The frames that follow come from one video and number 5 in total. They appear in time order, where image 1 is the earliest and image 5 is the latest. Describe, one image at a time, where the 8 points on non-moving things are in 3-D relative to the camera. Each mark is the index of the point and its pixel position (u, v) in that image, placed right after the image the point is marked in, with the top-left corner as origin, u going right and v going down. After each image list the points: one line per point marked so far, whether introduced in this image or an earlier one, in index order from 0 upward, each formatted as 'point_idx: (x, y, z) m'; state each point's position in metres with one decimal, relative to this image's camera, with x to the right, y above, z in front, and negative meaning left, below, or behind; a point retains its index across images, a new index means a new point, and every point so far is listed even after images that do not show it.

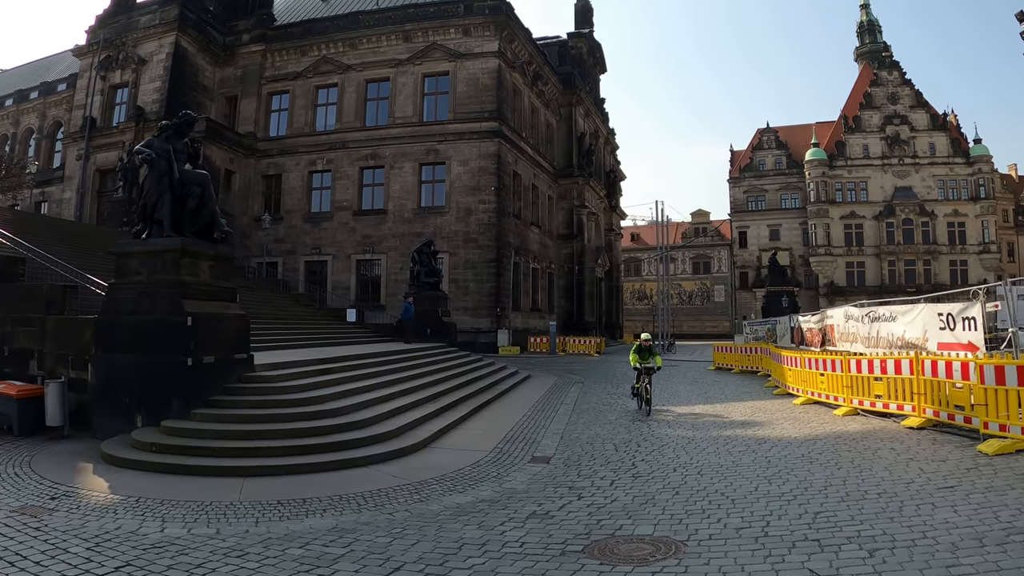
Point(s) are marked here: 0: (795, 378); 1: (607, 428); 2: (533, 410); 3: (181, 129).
0: (+5.7, -1.8, +11.2) m
1: (+1.5, -2.3, +9.3) m
2: (+0.4, -2.5, +11.6) m
3: (-6.7, +3.2, +11.4) m
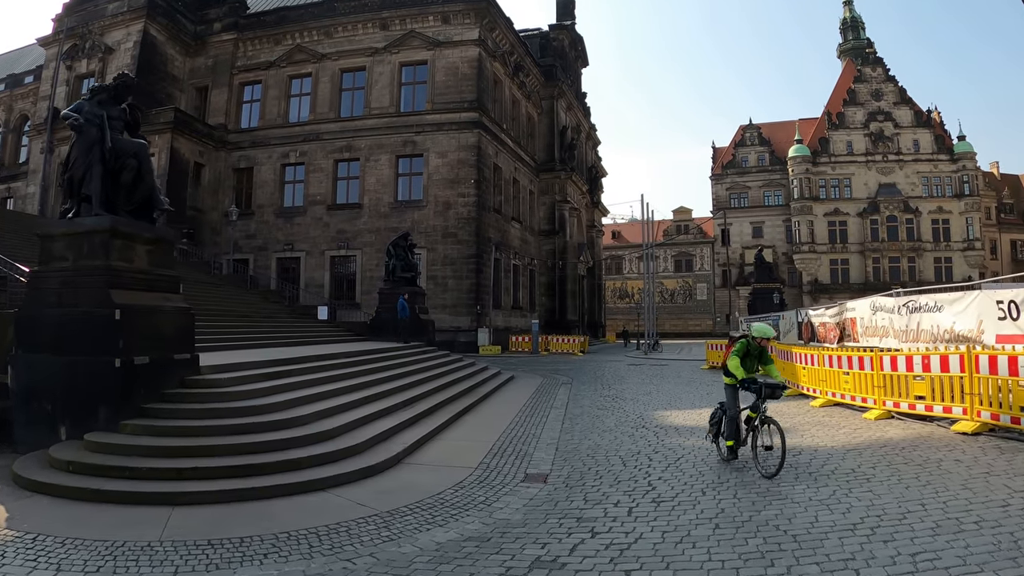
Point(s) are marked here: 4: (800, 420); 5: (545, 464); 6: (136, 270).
0: (+5.4, -1.6, +10.1) m
1: (+1.4, -2.2, +8.1) m
2: (+0.2, -2.4, +10.3) m
3: (-6.9, +3.4, +9.9) m
4: (+4.3, -2.0, +8.3) m
5: (+0.4, -2.2, +6.9) m
6: (-6.2, +0.3, +9.3) m
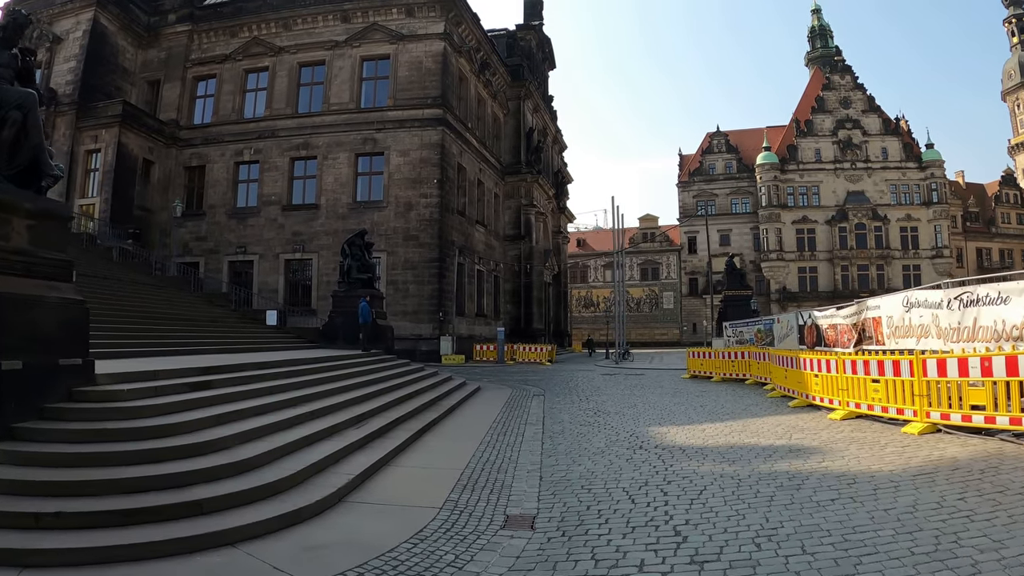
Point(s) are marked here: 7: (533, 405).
0: (+5.0, -1.6, +8.9) m
1: (+1.0, -2.0, +6.6) m
2: (-0.3, -2.3, +8.7) m
3: (-7.3, +3.6, +7.9) m
4: (+3.9, -1.9, +7.0) m
5: (+0.2, -2.0, +5.3) m
6: (-6.5, +0.5, +7.3) m
7: (+0.5, -2.6, +12.4) m
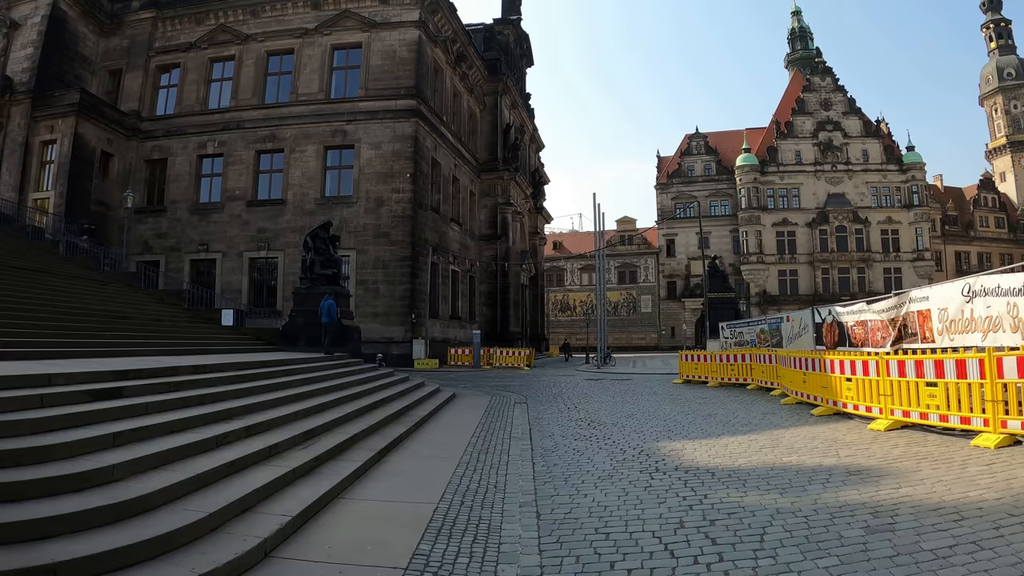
0: (+4.7, -1.4, +7.7) m
1: (+0.9, -1.9, +5.2) m
2: (-0.5, -2.1, +7.2) m
3: (-7.5, +3.8, +6.2) m
4: (+3.8, -1.7, +5.7) m
5: (+0.1, -1.8, +3.9) m
6: (-6.7, +0.7, +5.6) m
7: (+0.1, -2.5, +11.0) m
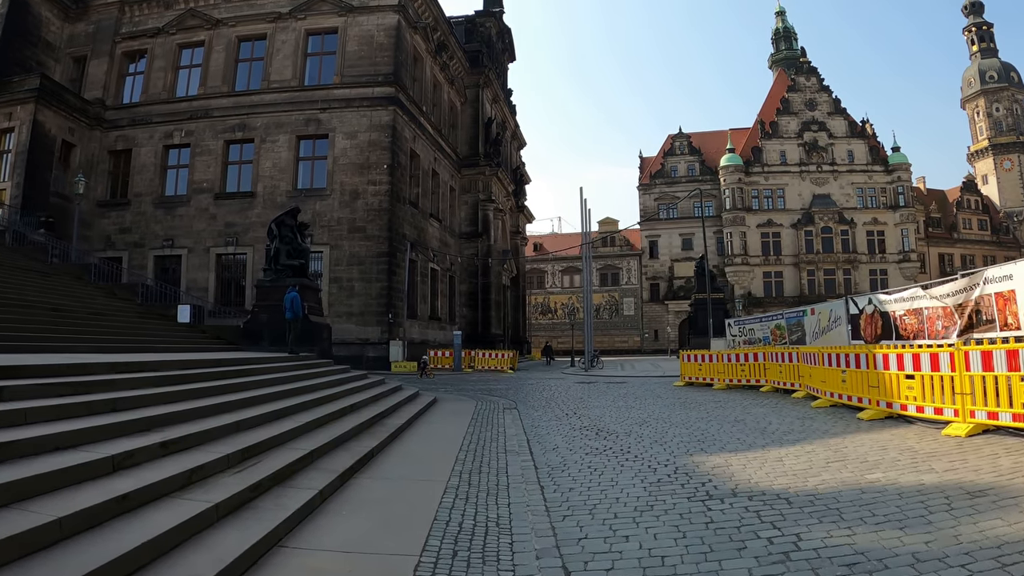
0: (+4.7, -1.2, +6.5) m
1: (+1.0, -1.6, +3.8) m
2: (-0.5, -1.9, +5.8) m
3: (-7.3, +4.1, +4.5) m
4: (+3.9, -1.5, +4.5) m
5: (+0.3, -1.6, +2.5) m
6: (-6.6, +1.0, +3.9) m
7: (-0.1, -2.3, +9.6) m
